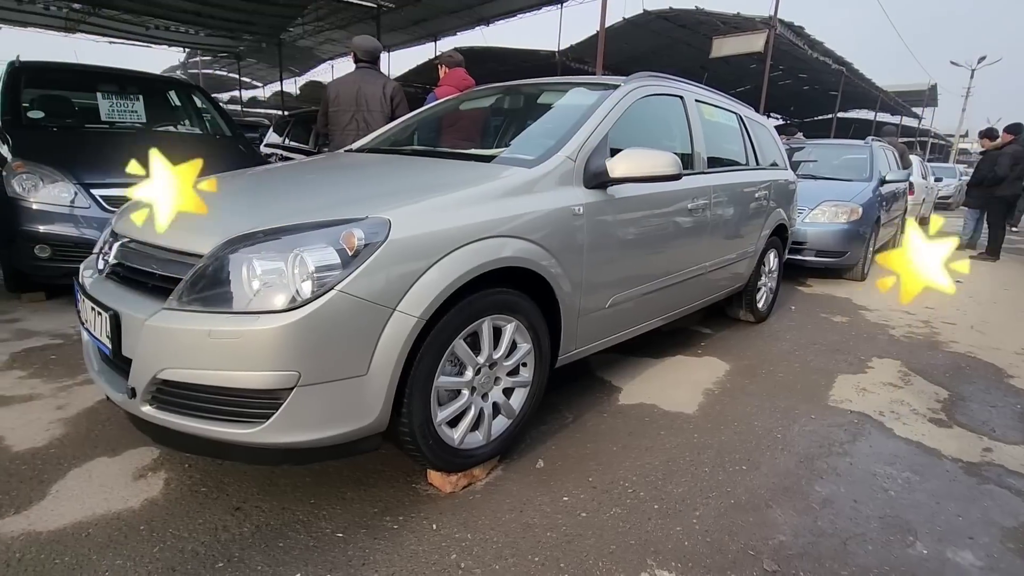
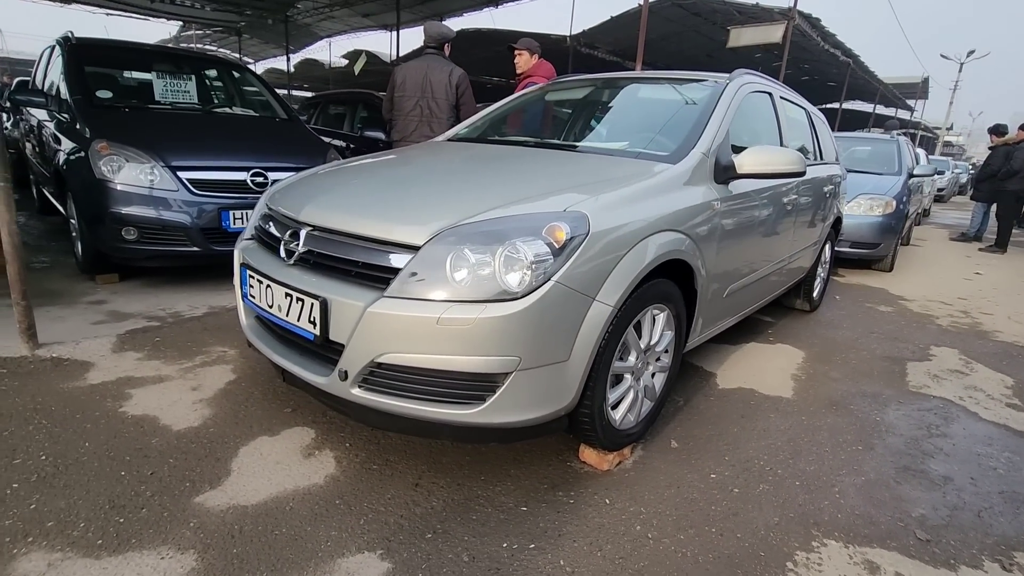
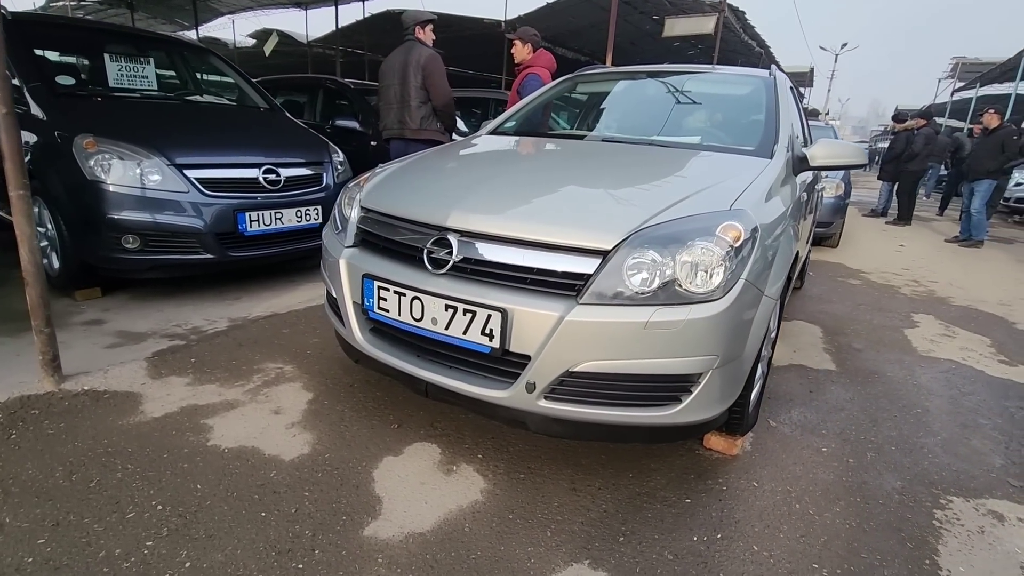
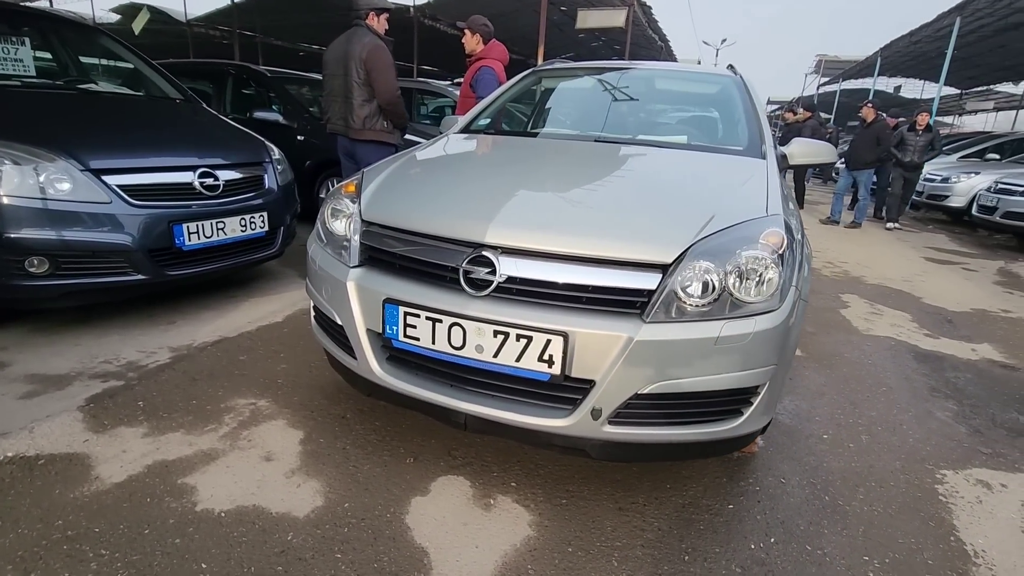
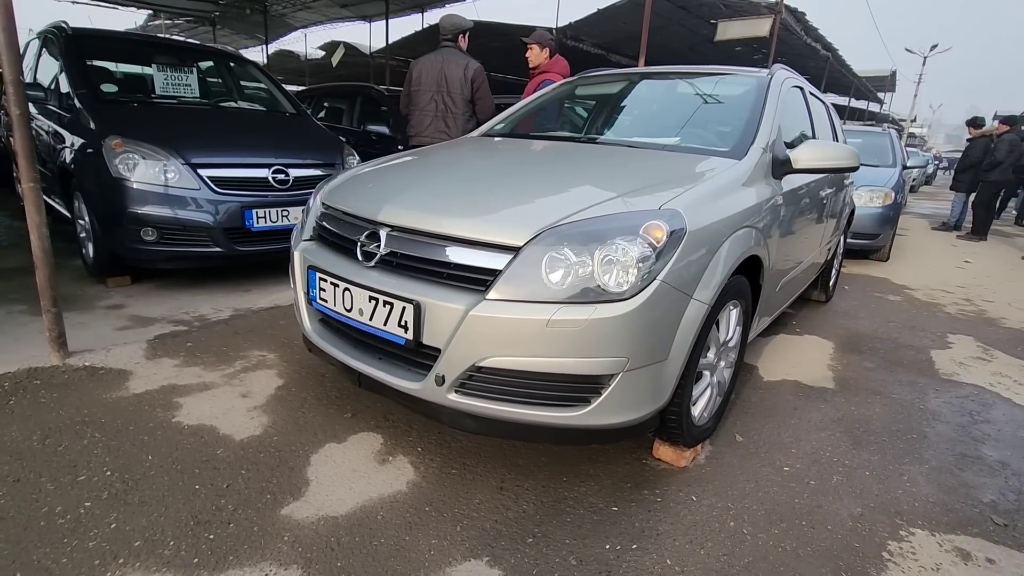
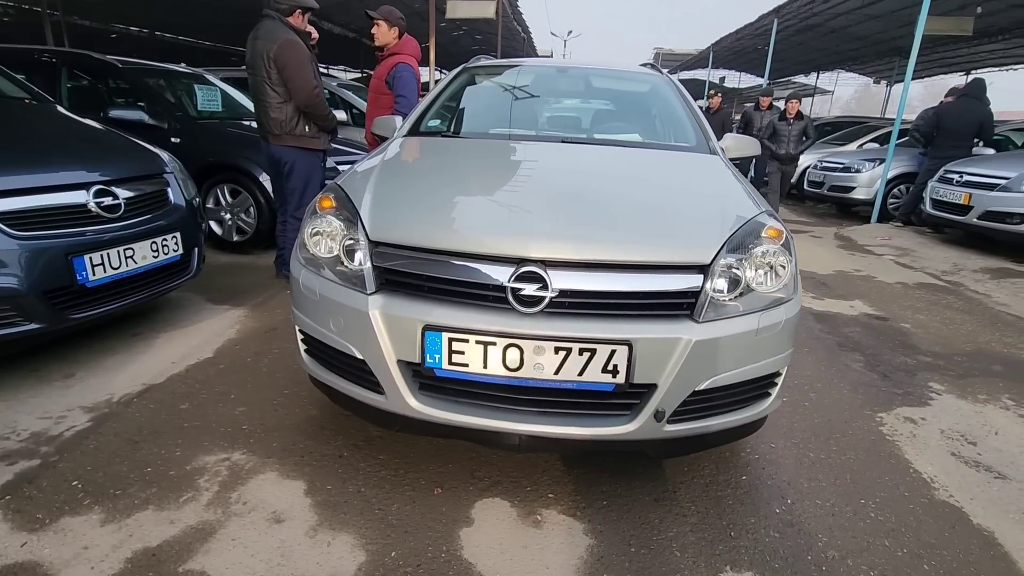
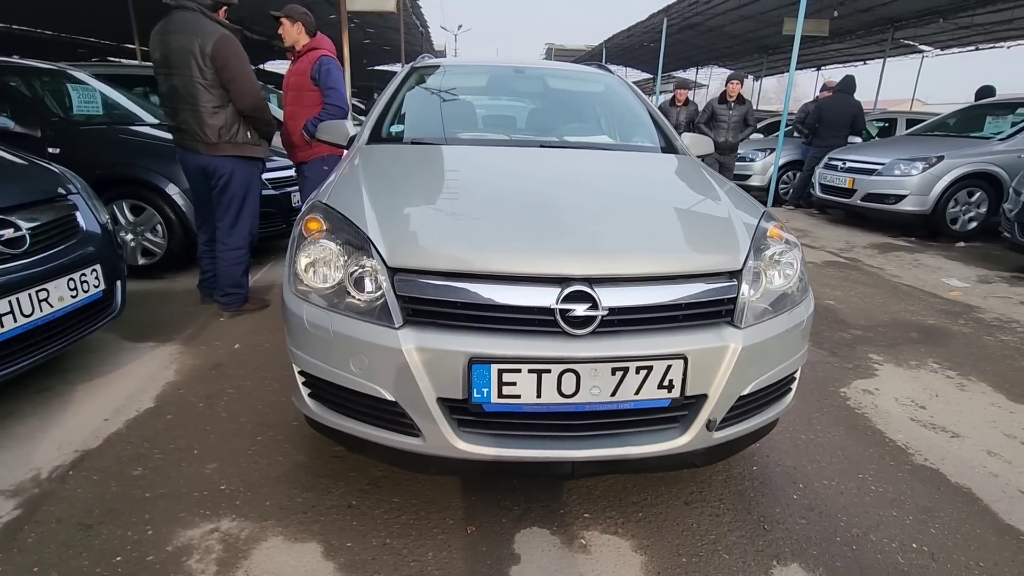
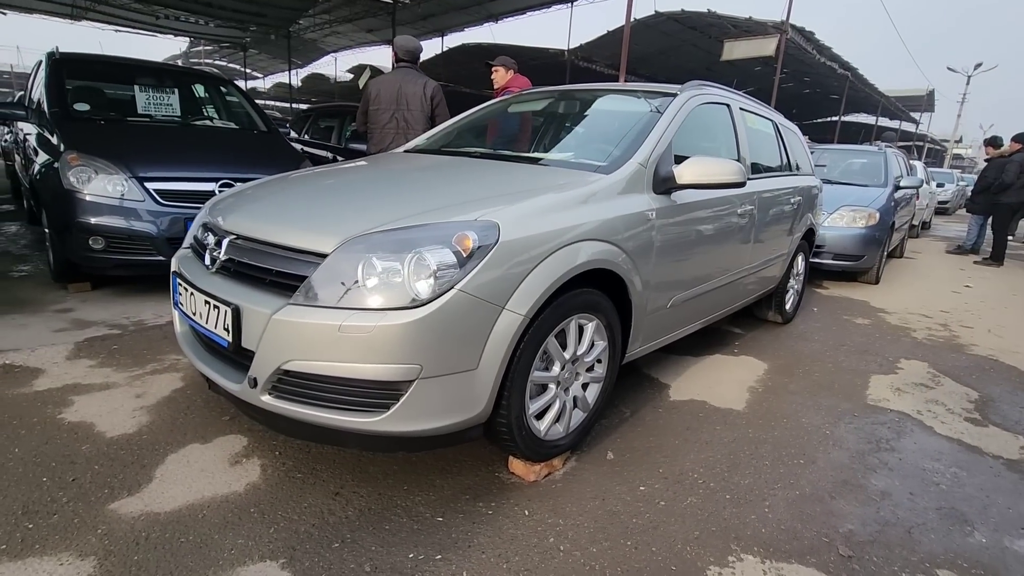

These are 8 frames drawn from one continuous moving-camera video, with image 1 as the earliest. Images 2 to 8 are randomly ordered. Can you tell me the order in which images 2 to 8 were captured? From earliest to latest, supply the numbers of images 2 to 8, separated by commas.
8, 2, 5, 3, 4, 6, 7
